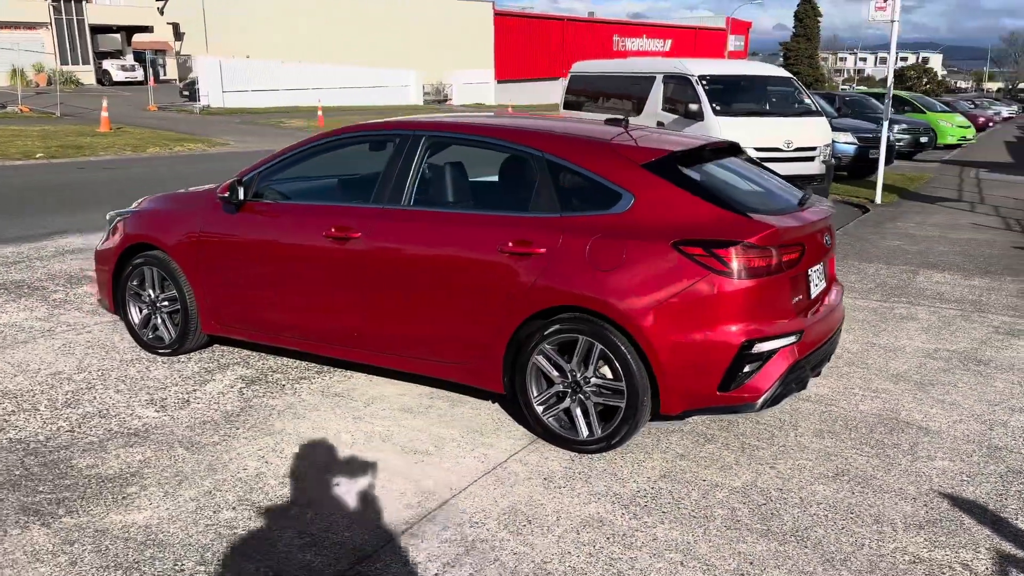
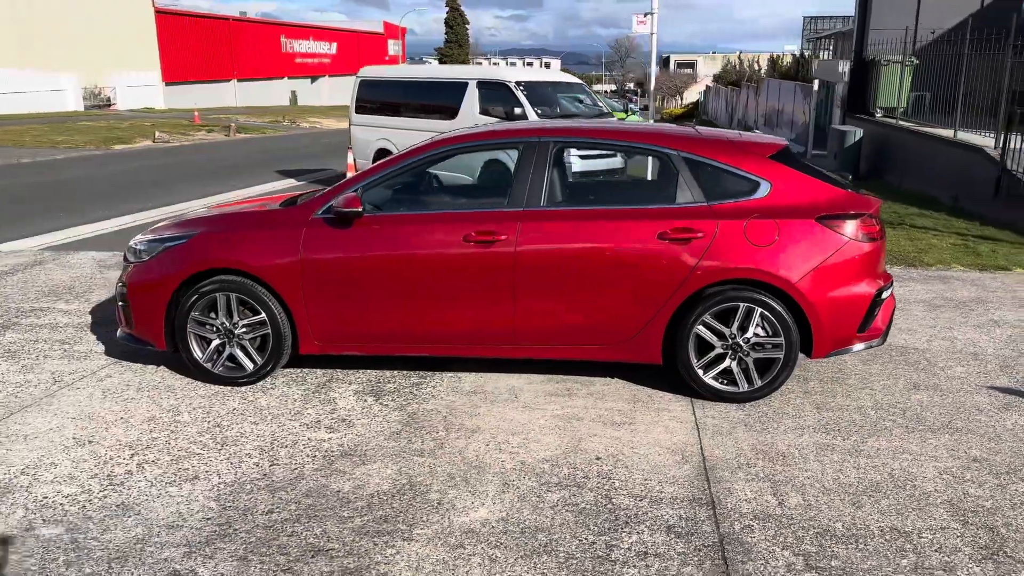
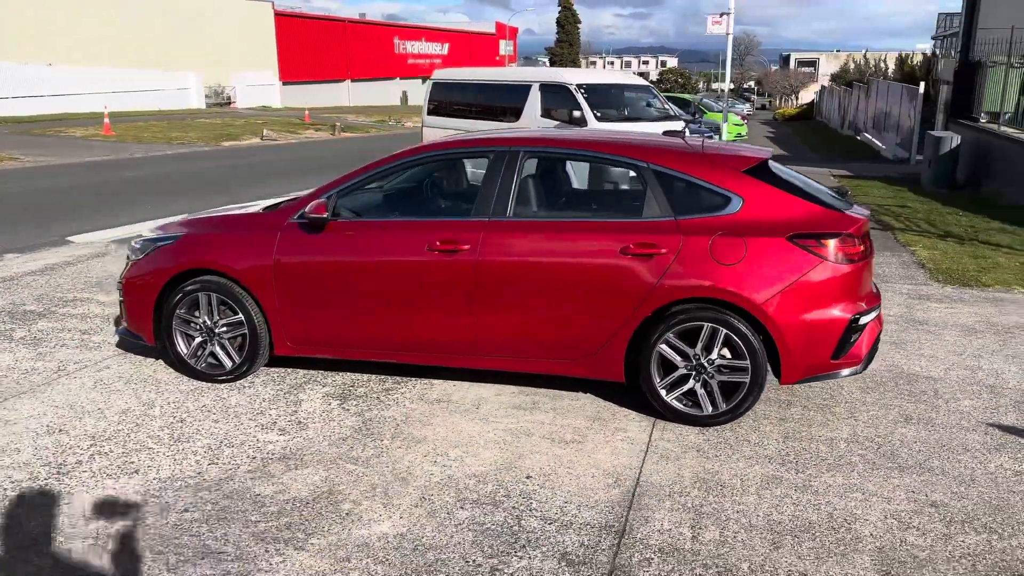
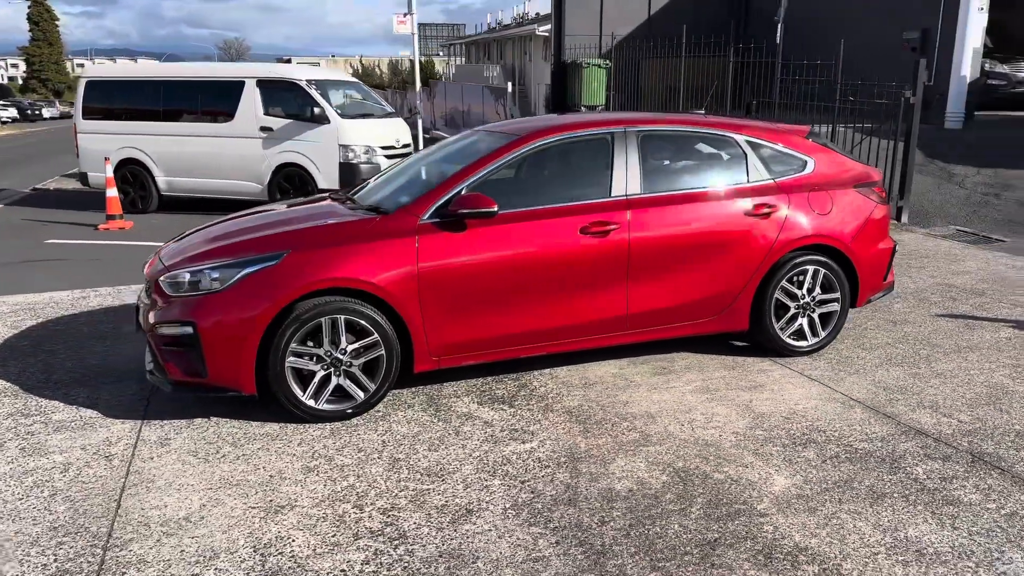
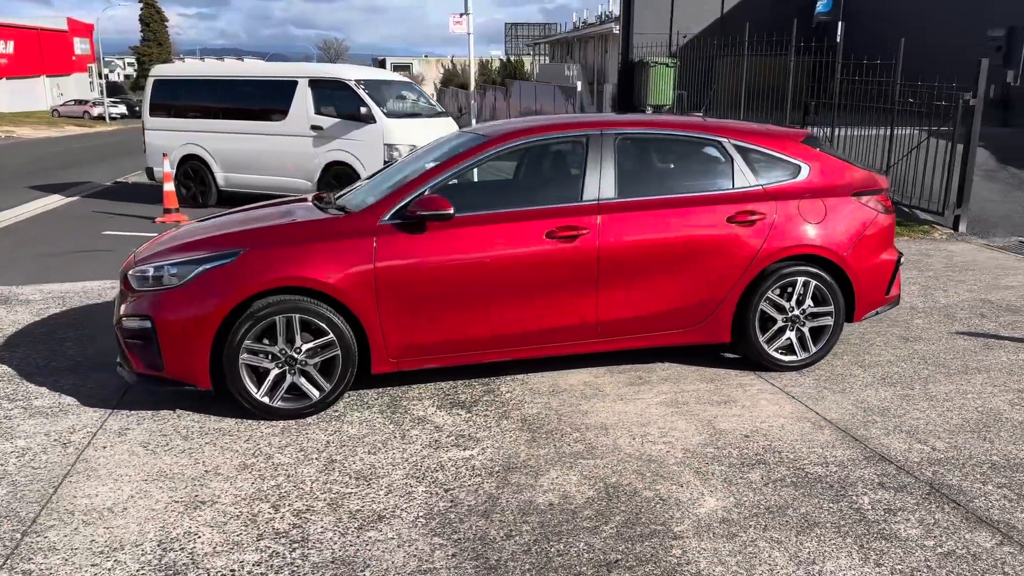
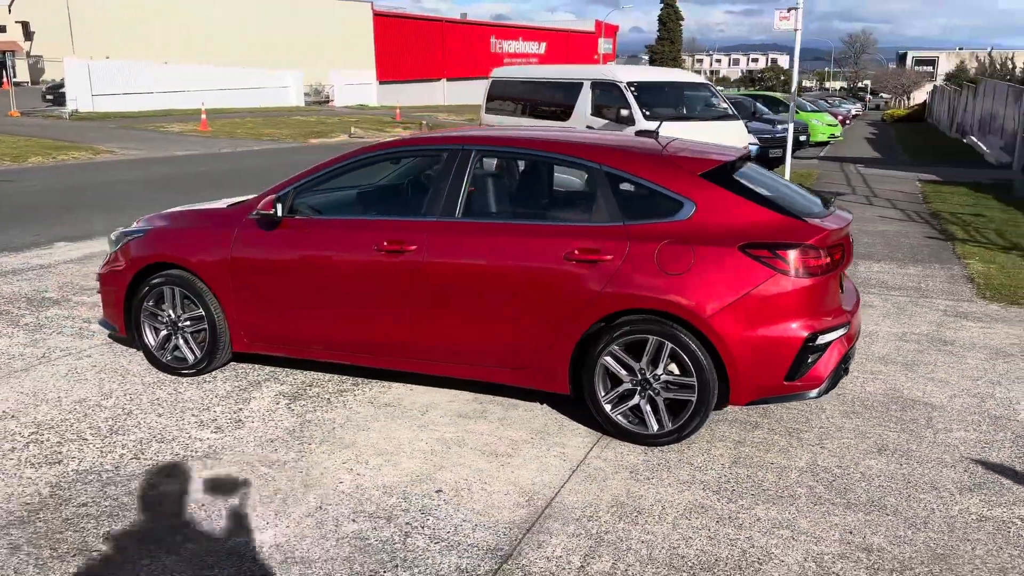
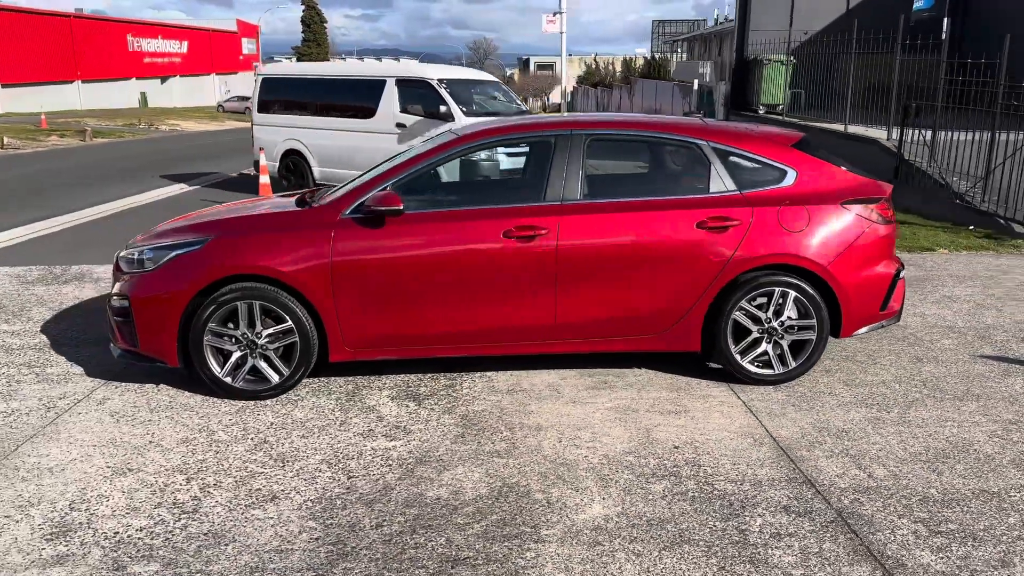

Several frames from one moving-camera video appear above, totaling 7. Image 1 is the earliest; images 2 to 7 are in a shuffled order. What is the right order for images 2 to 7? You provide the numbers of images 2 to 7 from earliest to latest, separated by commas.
6, 3, 2, 7, 5, 4
